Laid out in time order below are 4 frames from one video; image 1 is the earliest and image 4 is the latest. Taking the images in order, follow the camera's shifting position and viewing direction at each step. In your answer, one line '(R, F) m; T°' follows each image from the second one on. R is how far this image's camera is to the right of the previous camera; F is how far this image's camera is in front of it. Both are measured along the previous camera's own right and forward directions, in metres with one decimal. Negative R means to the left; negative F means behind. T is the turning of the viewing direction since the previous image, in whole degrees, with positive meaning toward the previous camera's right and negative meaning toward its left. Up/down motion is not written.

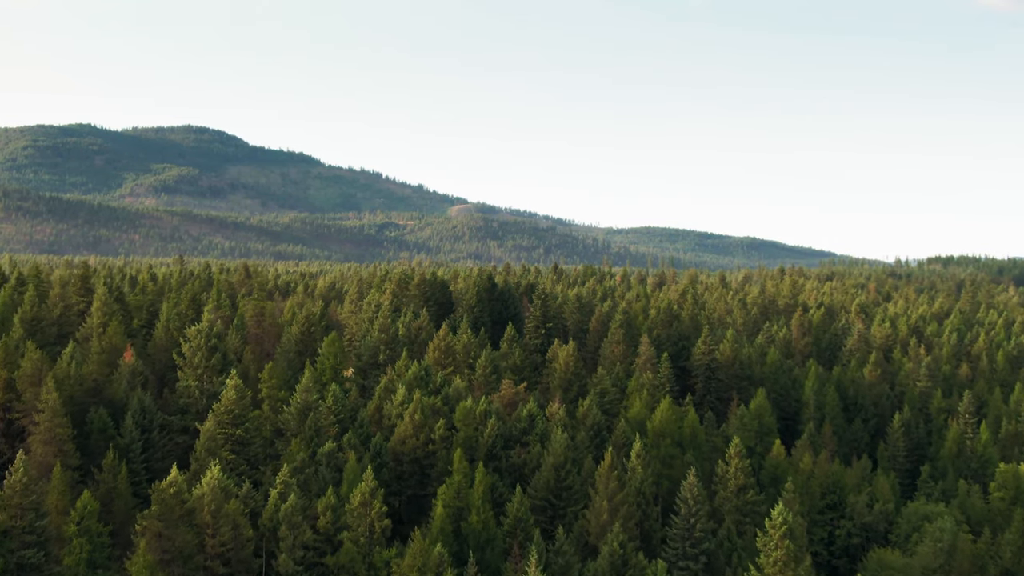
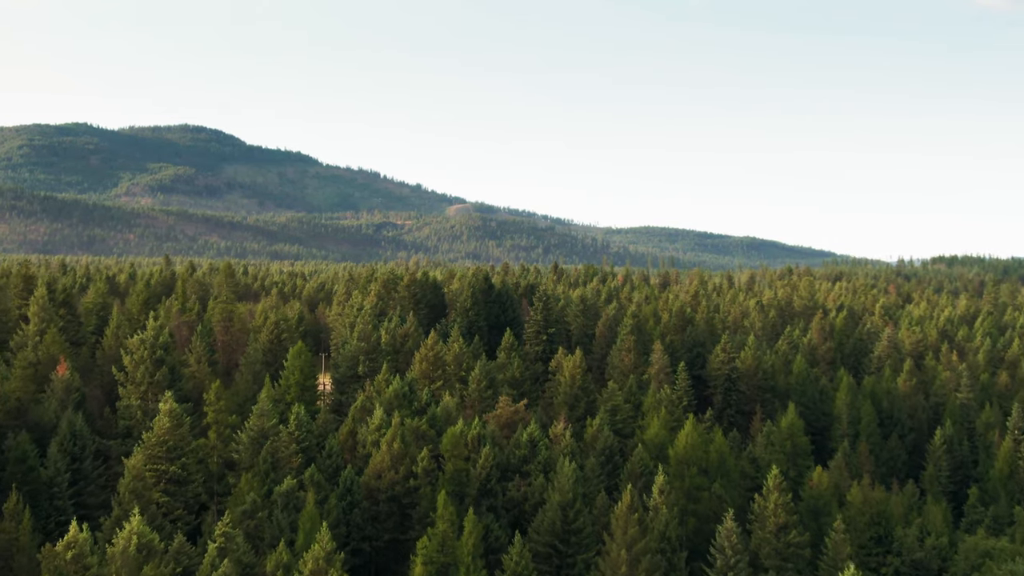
(0.0, +12.3) m; 0°
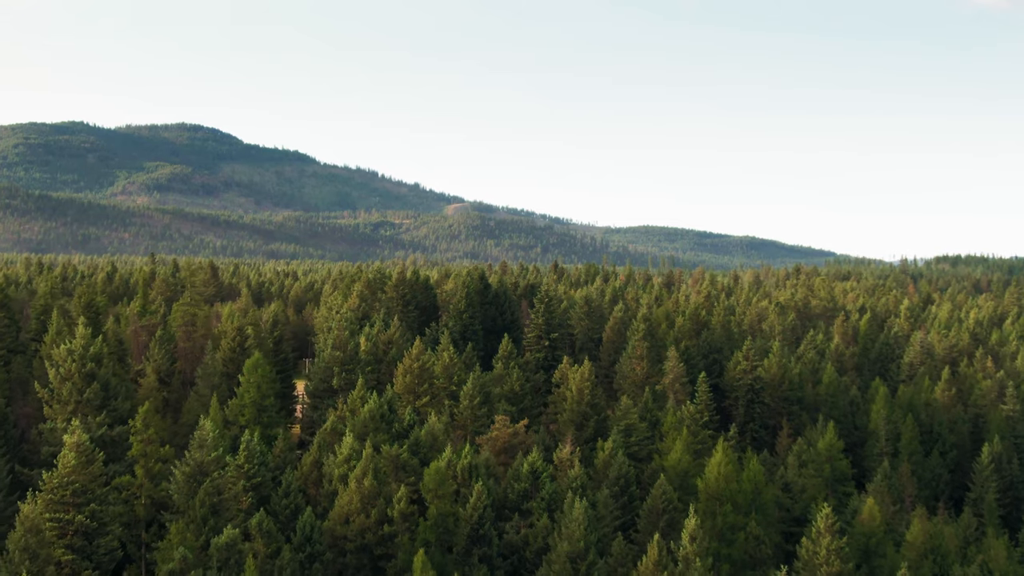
(0.0, +11.4) m; 0°
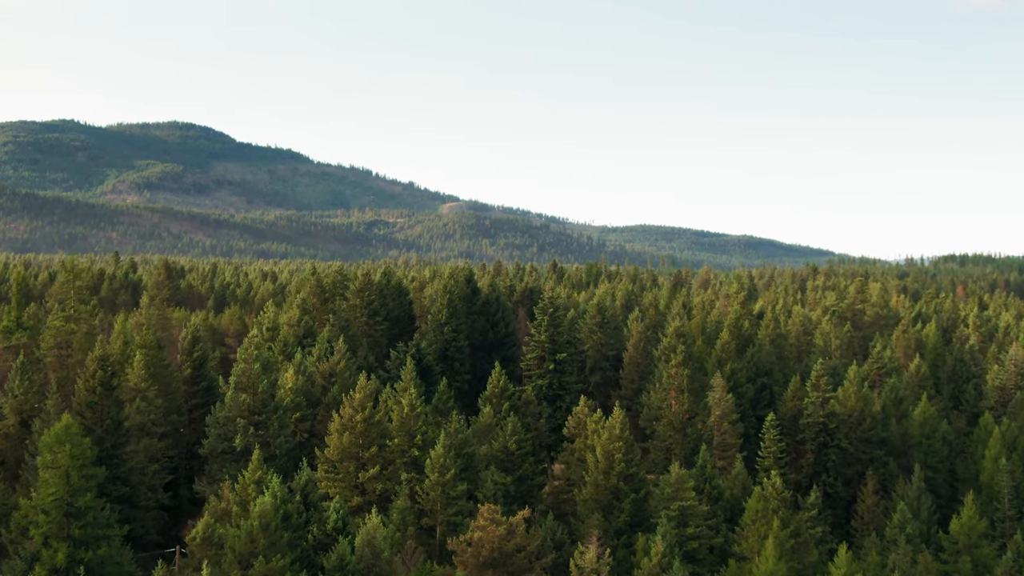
(+0.2, +24.6) m; 0°
